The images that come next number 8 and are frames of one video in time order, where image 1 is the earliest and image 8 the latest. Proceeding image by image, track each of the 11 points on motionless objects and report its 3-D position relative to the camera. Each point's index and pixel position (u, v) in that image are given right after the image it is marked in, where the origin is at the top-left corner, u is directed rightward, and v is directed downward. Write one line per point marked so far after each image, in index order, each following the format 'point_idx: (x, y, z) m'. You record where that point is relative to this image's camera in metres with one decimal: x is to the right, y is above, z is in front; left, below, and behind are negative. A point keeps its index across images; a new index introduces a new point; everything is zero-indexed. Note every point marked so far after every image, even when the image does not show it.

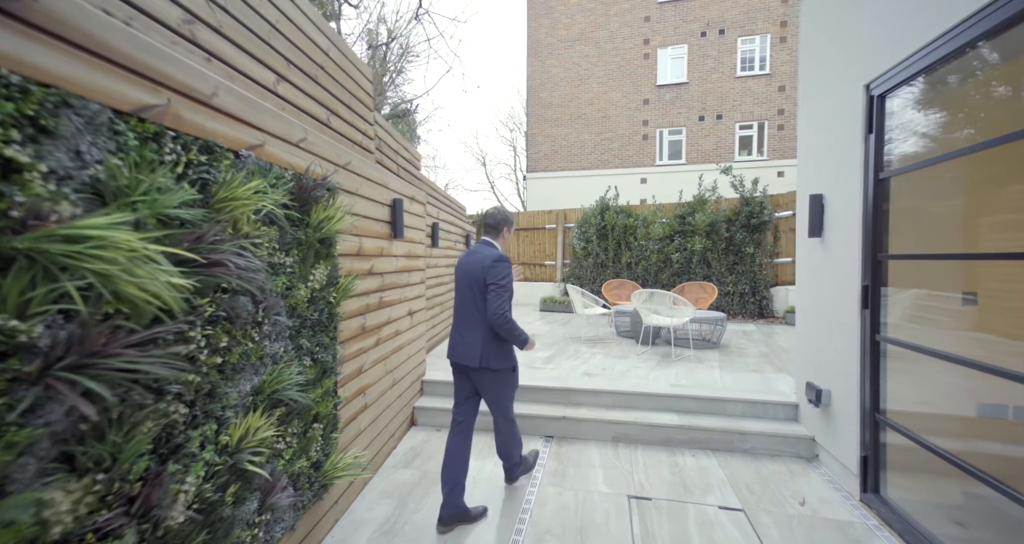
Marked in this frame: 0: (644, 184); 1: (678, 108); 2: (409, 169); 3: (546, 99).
0: (+4.3, +2.9, +12.9) m
1: (+5.3, +5.3, +12.6) m
2: (-1.2, +1.2, +4.3) m
3: (+1.2, +6.0, +13.8) m
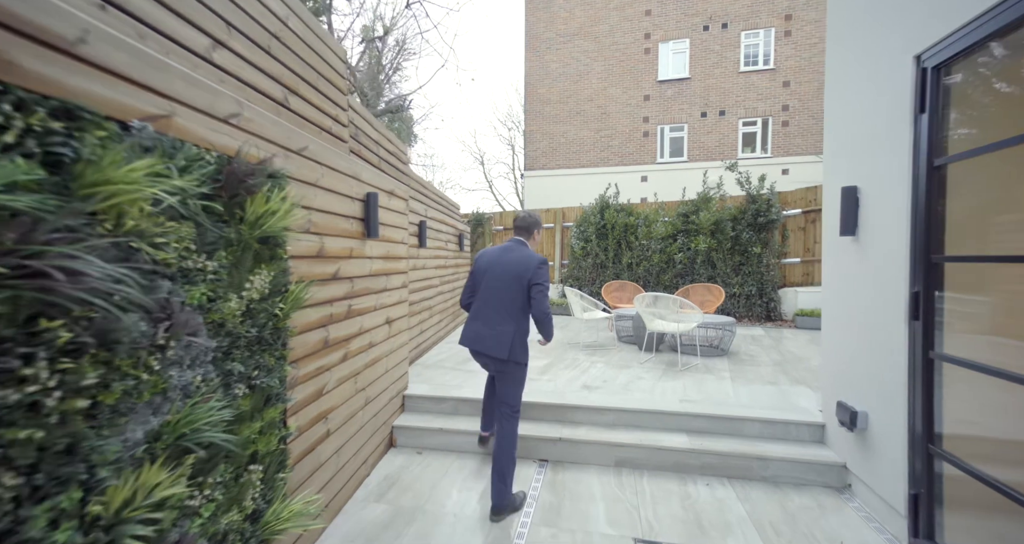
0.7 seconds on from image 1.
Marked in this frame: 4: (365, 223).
0: (+4.2, +2.9, +12.5) m
1: (+5.2, +5.2, +12.3) m
2: (-1.2, +1.2, +4.0) m
3: (+1.1, +6.0, +13.5) m
4: (-1.0, +0.3, +2.6) m
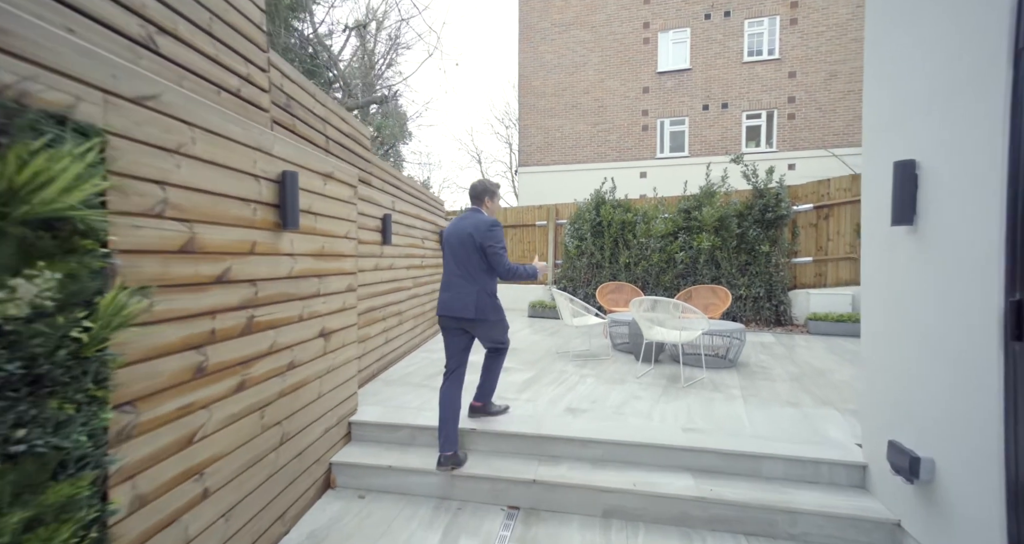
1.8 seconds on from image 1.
0: (+4.0, +2.9, +12.0) m
1: (+5.0, +5.2, +11.7) m
2: (-1.4, +1.2, +3.4) m
3: (+0.9, +6.0, +12.9) m
4: (-1.2, +0.3, +2.0) m
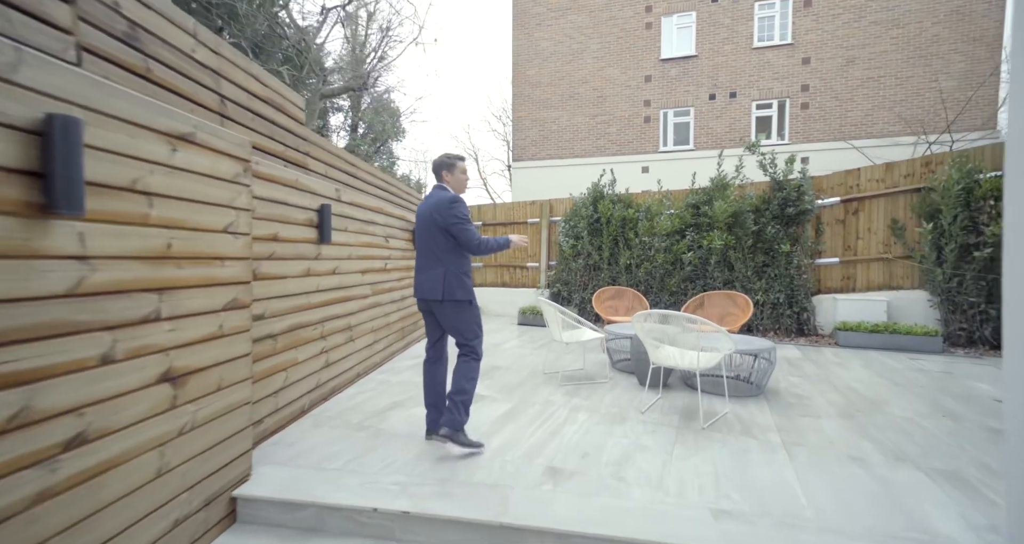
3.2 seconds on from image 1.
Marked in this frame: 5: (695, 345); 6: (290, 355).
0: (+3.8, +2.8, +11.1) m
1: (+4.8, +5.2, +10.9) m
2: (-1.7, +1.1, +2.6) m
3: (+0.6, +5.9, +12.1) m
4: (-1.4, +0.3, +1.2) m
5: (+1.4, -0.5, +2.9) m
6: (-1.5, -0.6, +2.8) m
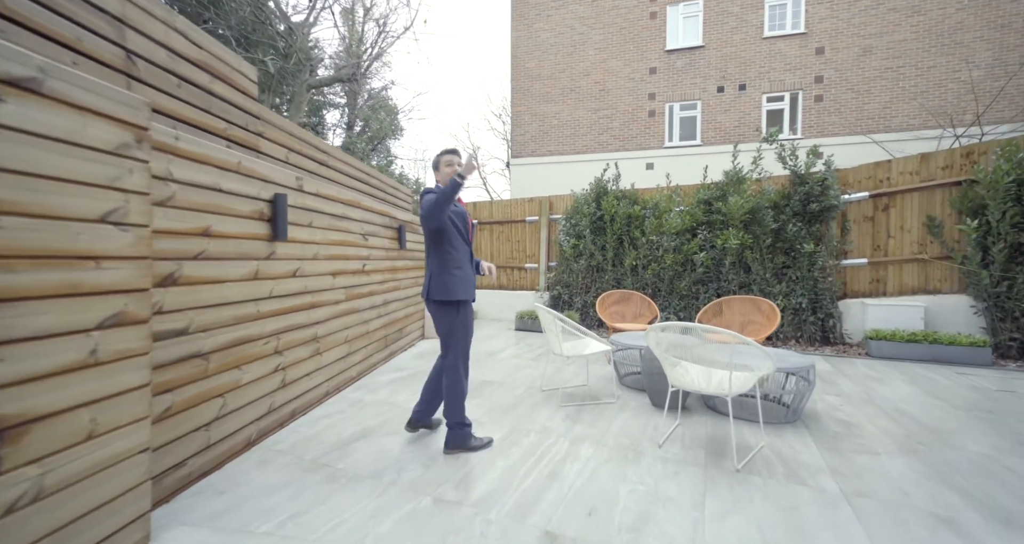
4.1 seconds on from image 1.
0: (+3.7, +2.8, +10.6) m
1: (+4.7, +5.1, +10.4) m
2: (-1.7, +1.1, +2.1) m
3: (+0.6, +5.9, +11.6) m
4: (-1.5, +0.3, +0.7) m
5: (+1.3, -0.5, +2.4) m
6: (-1.6, -0.6, +2.3) m
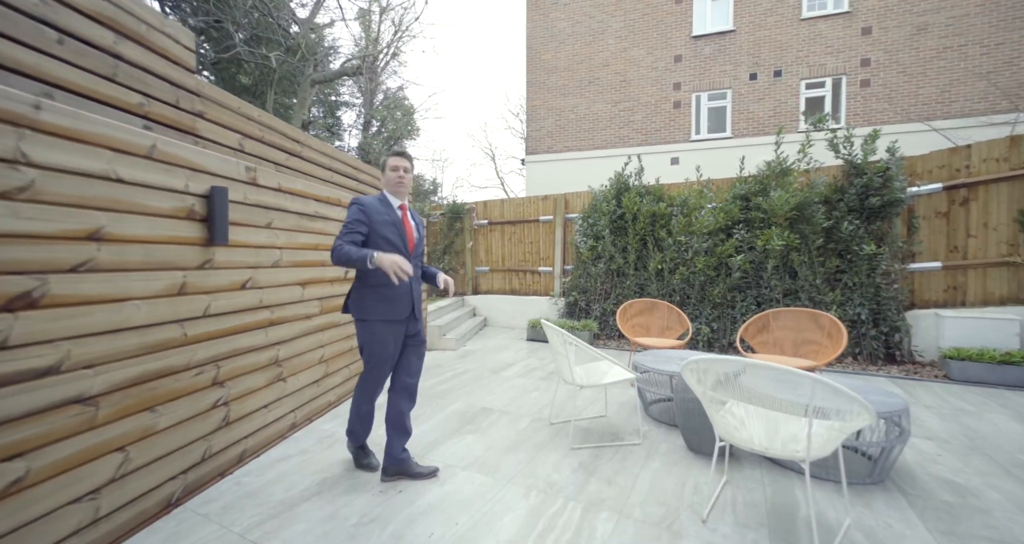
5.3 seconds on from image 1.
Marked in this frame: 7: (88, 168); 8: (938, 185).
0: (+4.1, +2.7, +9.8) m
1: (+5.1, +5.1, +9.6) m
2: (-1.8, +1.0, +1.6) m
3: (+1.0, +5.8, +10.9) m
4: (-1.6, +0.2, +0.2) m
5: (+1.3, -0.6, +1.8) m
6: (-1.7, -0.7, +1.7) m
7: (-1.7, +0.4, +1.6) m
8: (+4.8, +1.0, +4.5) m
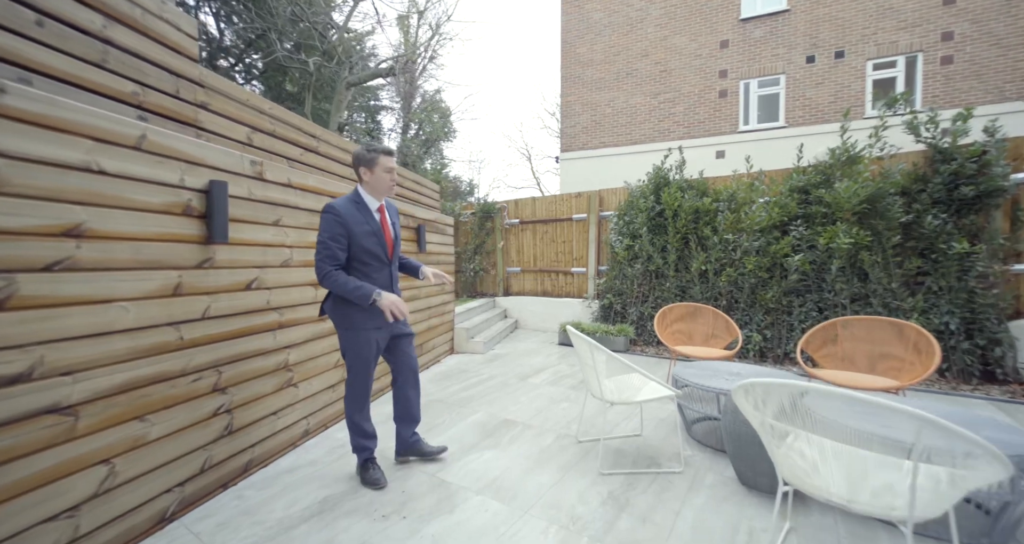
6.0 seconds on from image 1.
0: (+4.9, +2.7, +9.2) m
1: (+5.8, +5.0, +8.8) m
2: (-1.7, +1.0, +1.5) m
3: (+1.9, +5.8, +10.5) m
4: (-1.7, +0.2, 0.0) m
5: (+1.3, -0.6, +1.4) m
6: (-1.6, -0.7, +1.6) m
7: (-1.6, +0.4, +1.4) m
8: (+5.1, +1.0, +3.8) m
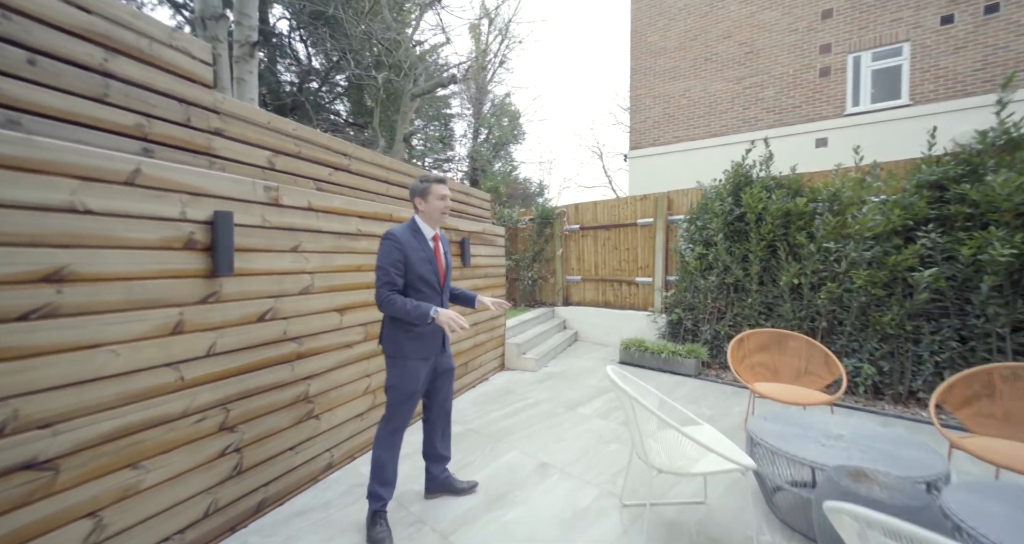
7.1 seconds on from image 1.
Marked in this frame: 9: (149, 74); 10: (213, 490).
0: (+6.1, +2.5, +7.8) m
1: (+7.0, +4.9, +7.3) m
2: (-1.8, +0.9, +1.4) m
3: (+3.5, +5.6, +9.7) m
4: (-2.0, 0.0, 0.0) m
5: (+1.2, -0.8, +0.8) m
6: (-1.6, -0.8, +1.5) m
7: (-1.6, +0.2, +1.4) m
8: (+5.4, +0.8, +2.5) m
9: (-1.6, +0.9, +1.8) m
10: (-1.4, -1.1, +2.0) m
